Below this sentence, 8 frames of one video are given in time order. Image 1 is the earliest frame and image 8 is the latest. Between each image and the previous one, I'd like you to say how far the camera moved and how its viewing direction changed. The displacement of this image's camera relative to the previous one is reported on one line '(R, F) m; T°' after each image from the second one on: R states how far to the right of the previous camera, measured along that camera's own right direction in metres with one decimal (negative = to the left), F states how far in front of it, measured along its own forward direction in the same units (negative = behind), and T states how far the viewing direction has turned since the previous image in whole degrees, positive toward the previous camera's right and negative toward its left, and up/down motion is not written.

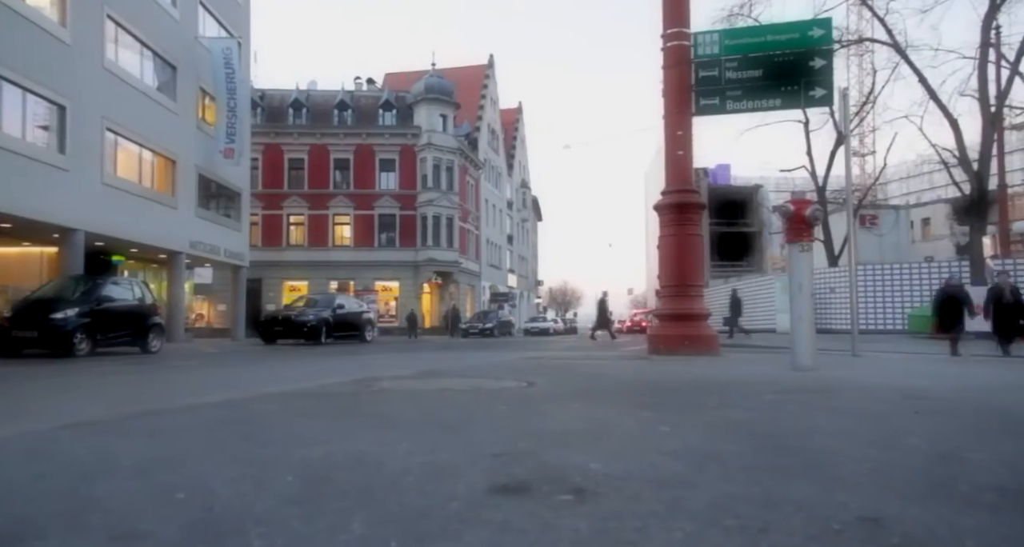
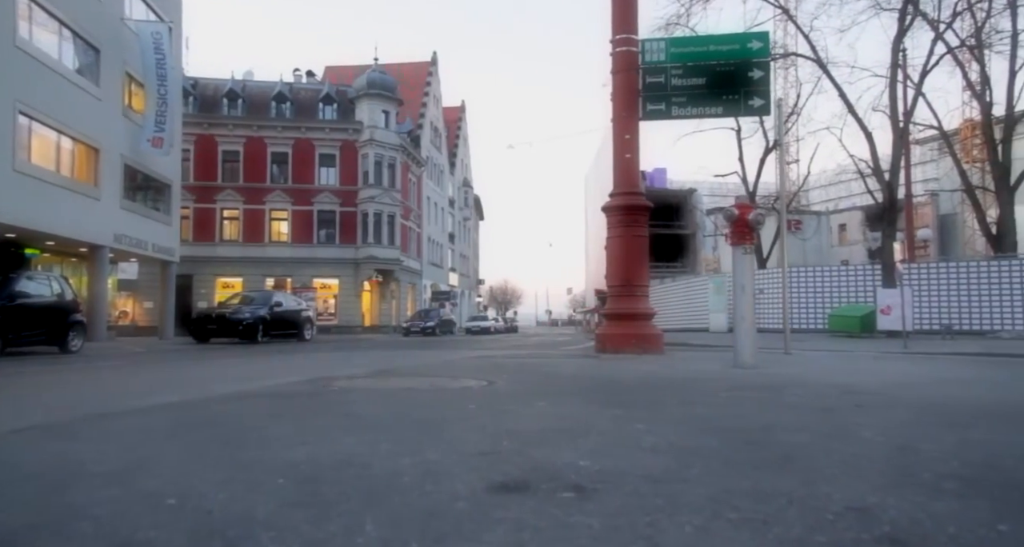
(-0.4, -0.1) m; +6°
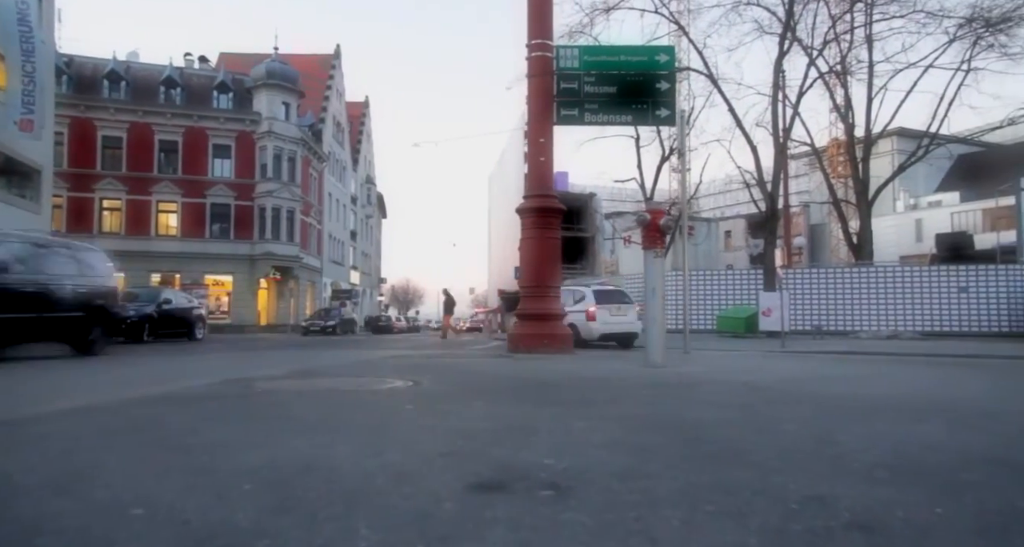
(-0.5, 0.0) m; +9°
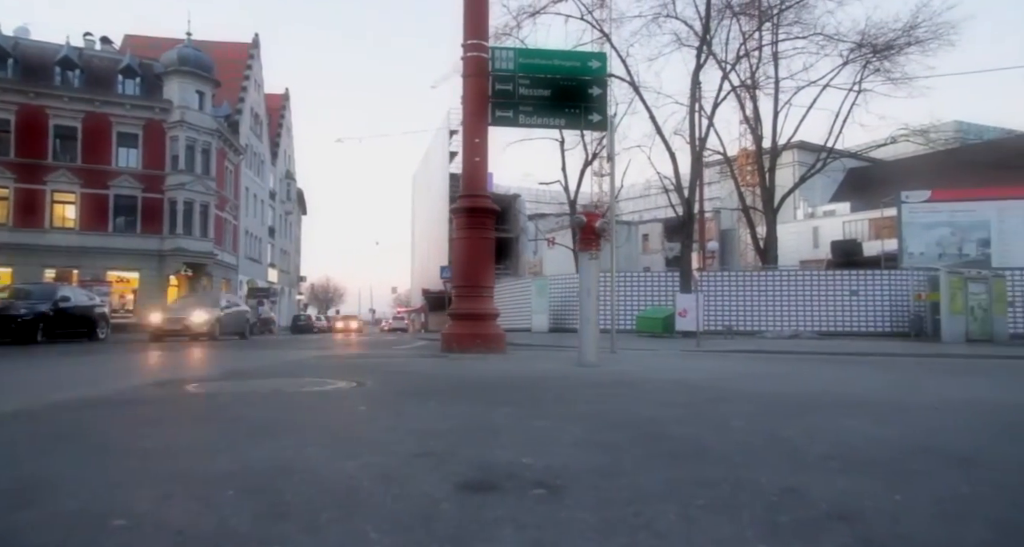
(-0.5, 0.0) m; +8°
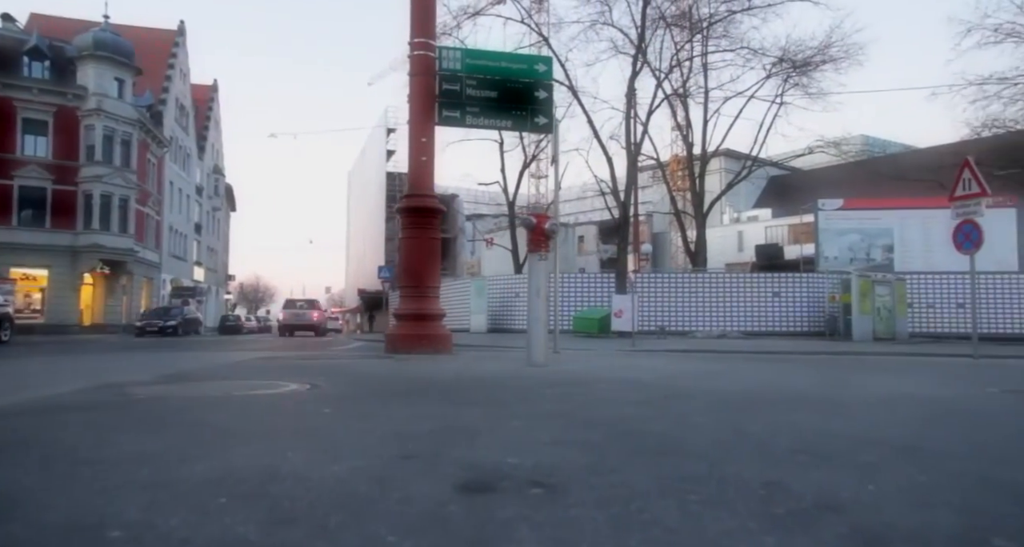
(-0.4, 0.0) m; +6°
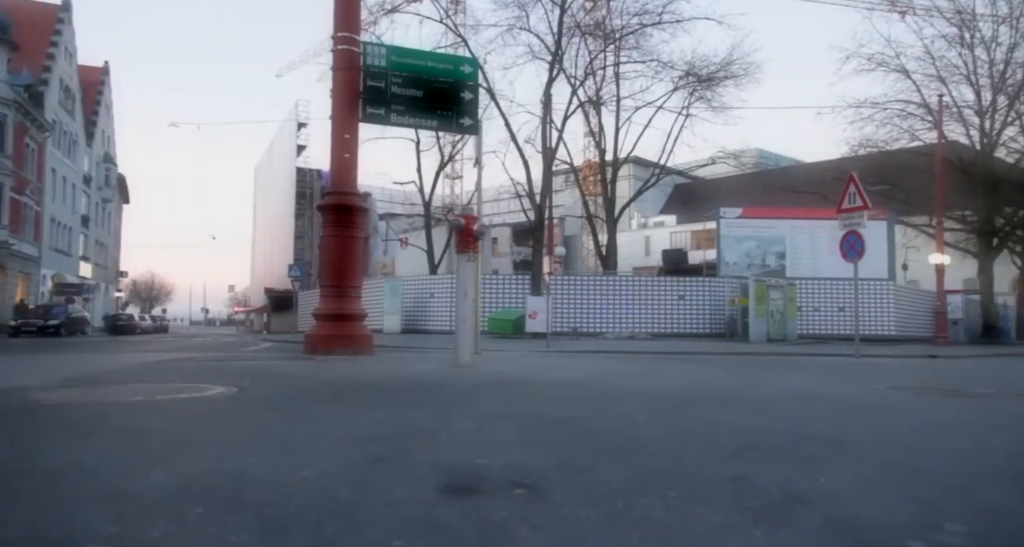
(-0.5, 0.0) m; +8°
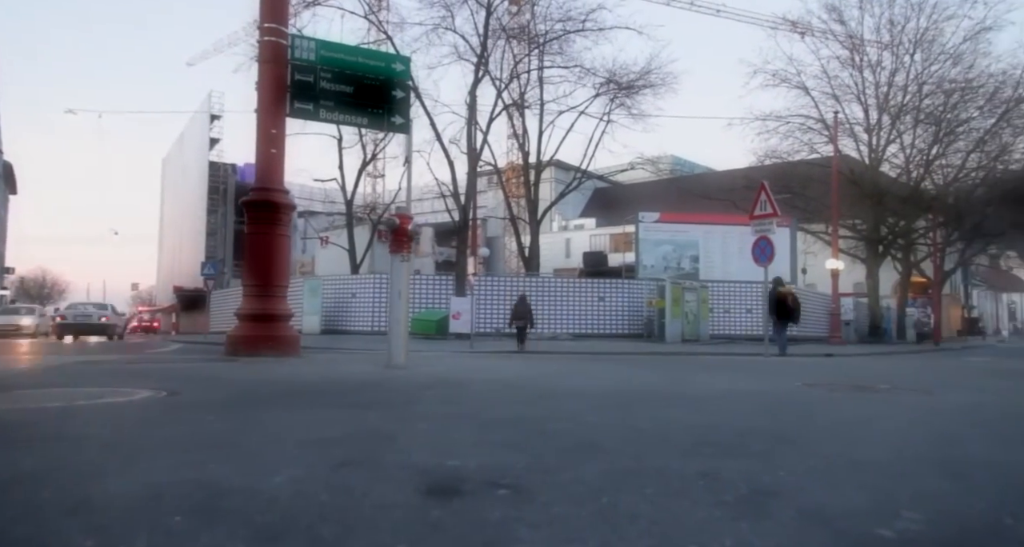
(-0.4, 0.0) m; +7°
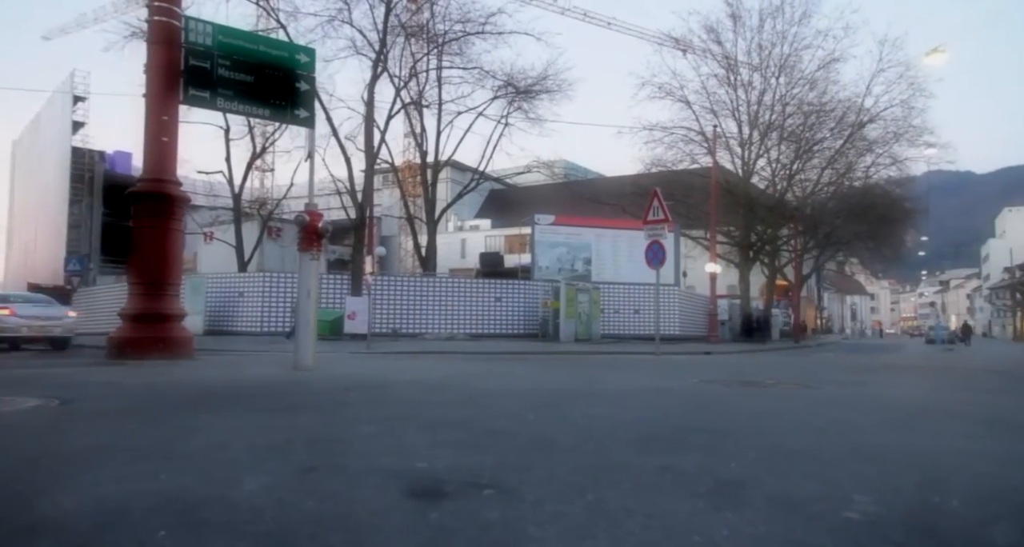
(-0.6, +0.1) m; +10°
